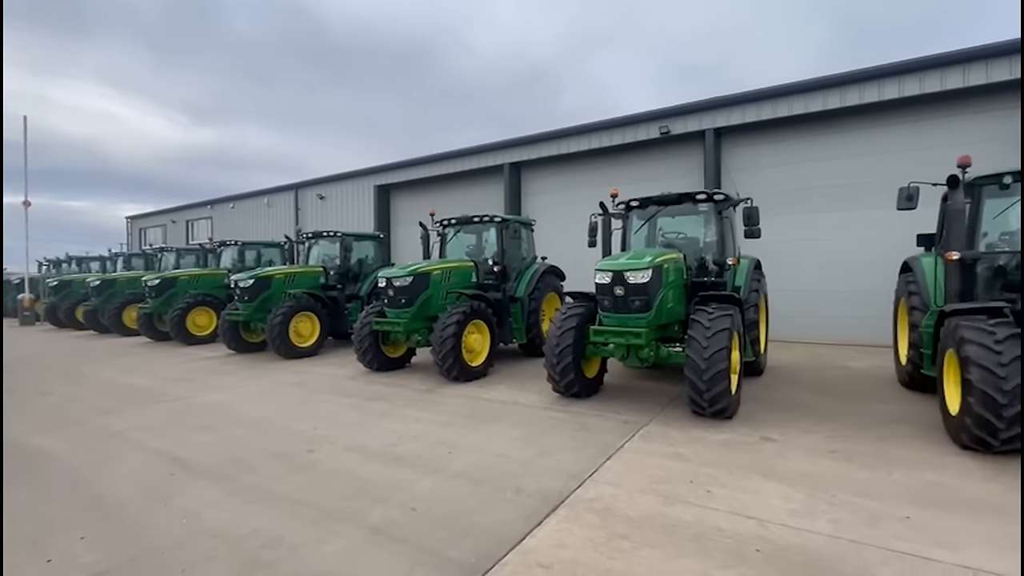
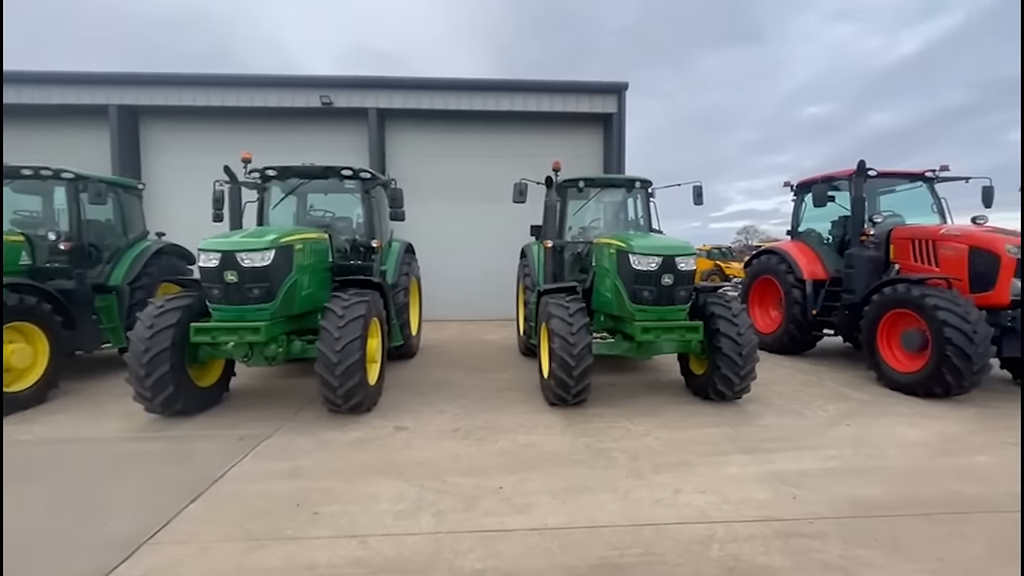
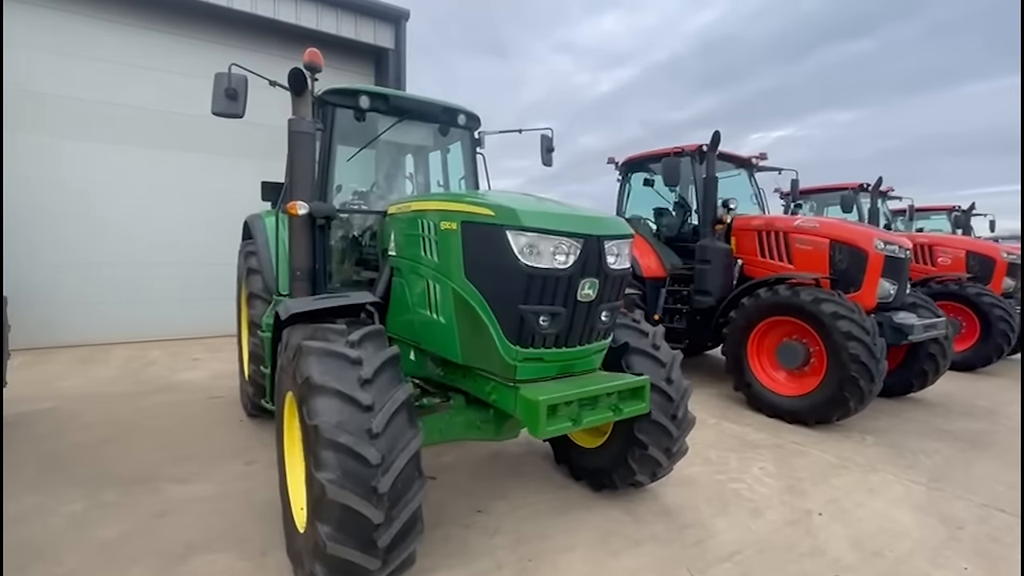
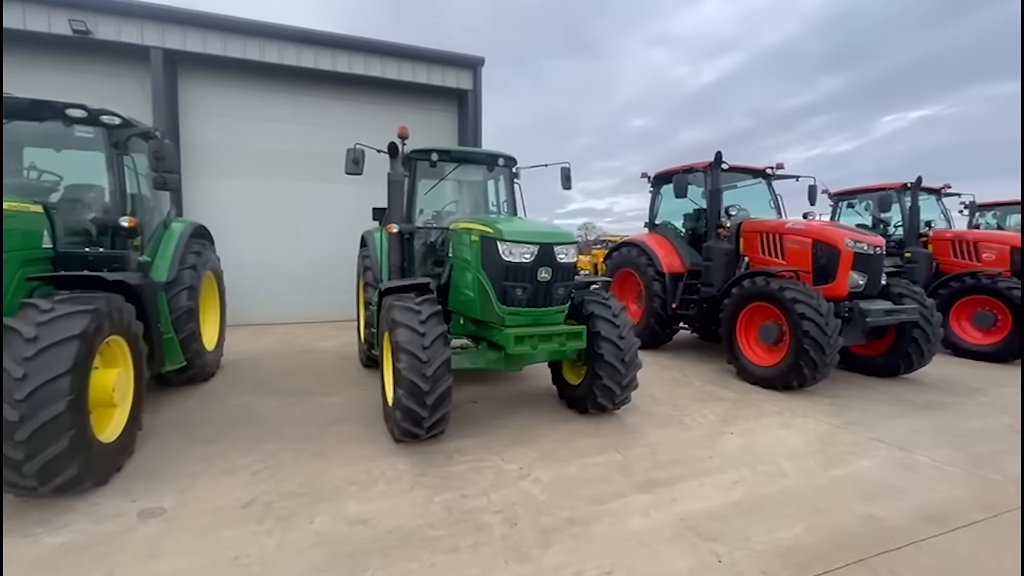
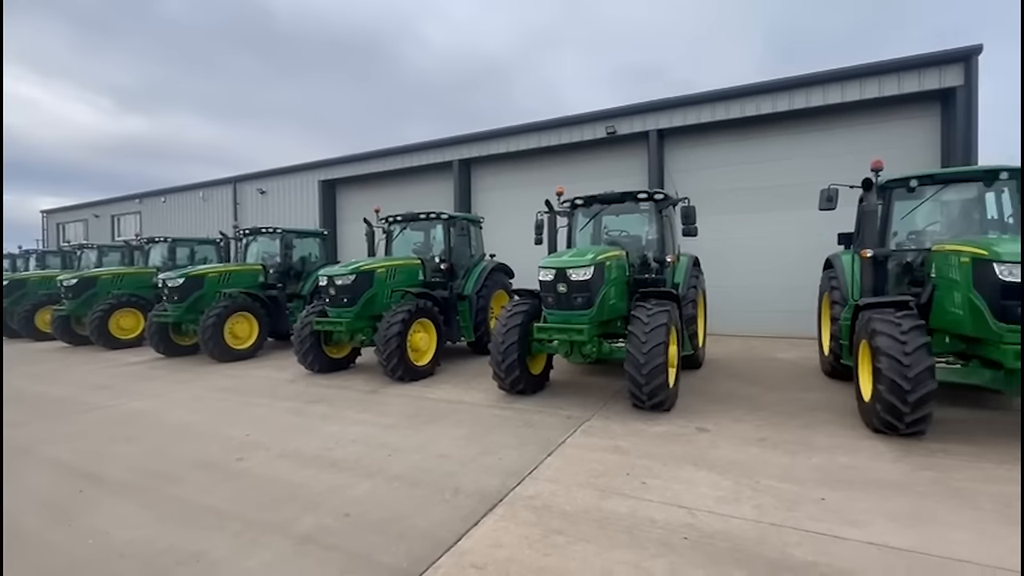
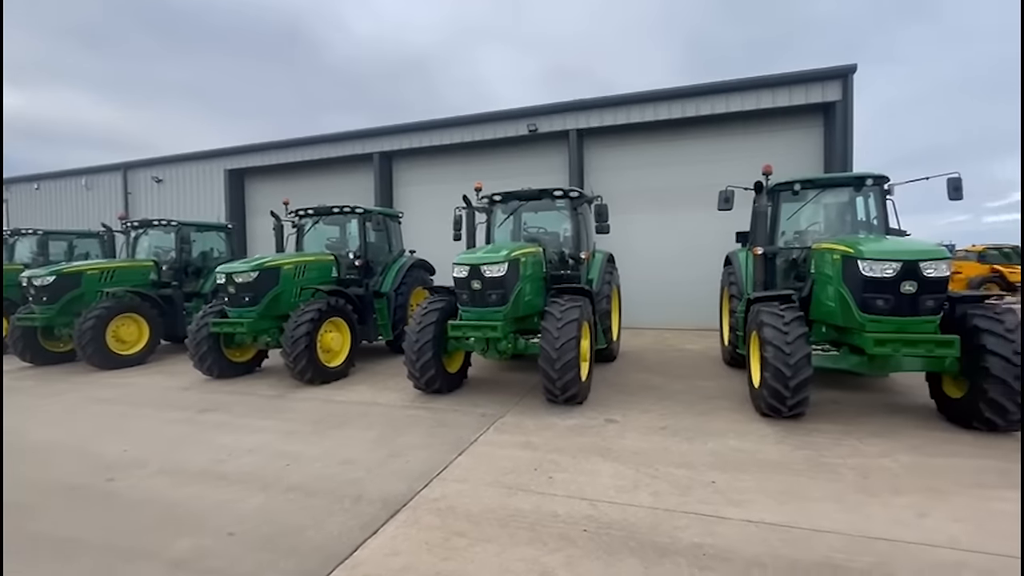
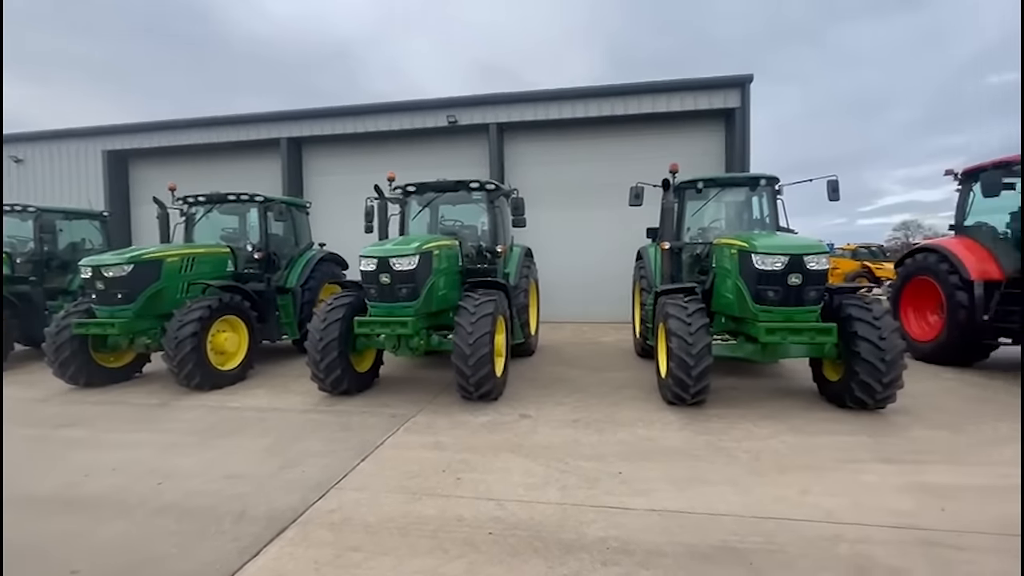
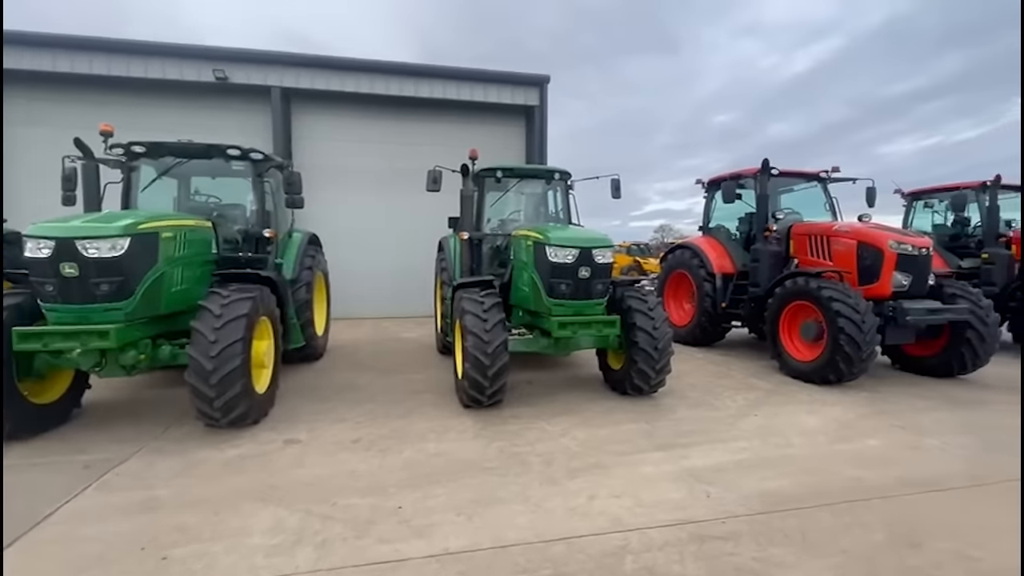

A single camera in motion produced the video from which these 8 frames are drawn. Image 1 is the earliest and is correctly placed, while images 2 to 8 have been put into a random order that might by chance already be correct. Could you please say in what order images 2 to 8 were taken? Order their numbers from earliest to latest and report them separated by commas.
5, 6, 7, 2, 8, 4, 3
